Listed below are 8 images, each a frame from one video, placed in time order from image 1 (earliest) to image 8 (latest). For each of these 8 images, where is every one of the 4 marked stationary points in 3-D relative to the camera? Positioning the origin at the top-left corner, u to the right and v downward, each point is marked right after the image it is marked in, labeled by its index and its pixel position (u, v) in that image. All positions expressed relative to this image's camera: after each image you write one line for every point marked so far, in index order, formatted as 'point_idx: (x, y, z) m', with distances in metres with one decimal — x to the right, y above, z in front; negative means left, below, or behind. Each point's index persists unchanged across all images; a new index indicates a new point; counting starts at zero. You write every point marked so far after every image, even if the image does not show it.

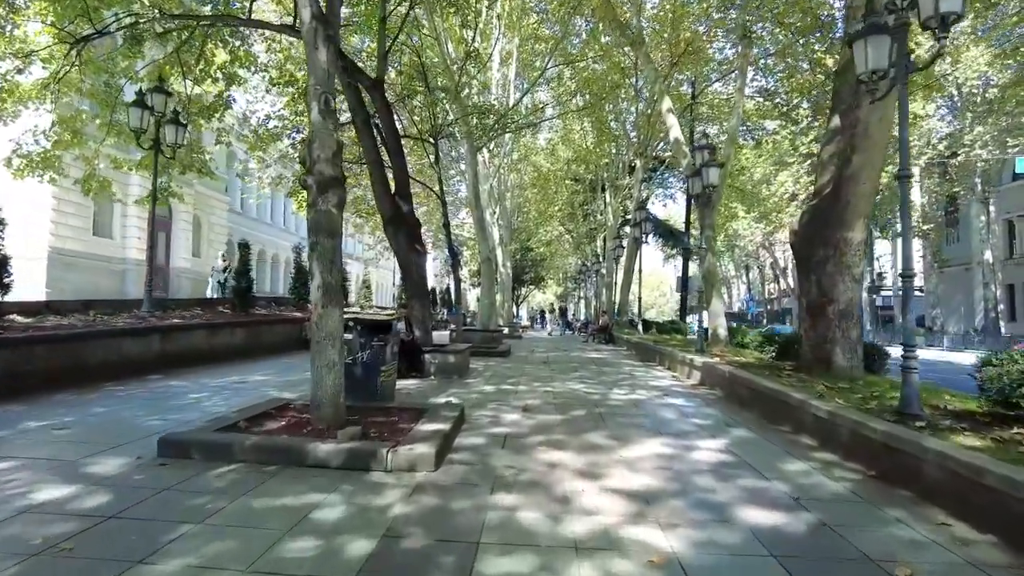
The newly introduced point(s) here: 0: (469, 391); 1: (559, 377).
0: (-0.7, -1.6, +9.9) m
1: (+0.9, -1.7, +12.1) m
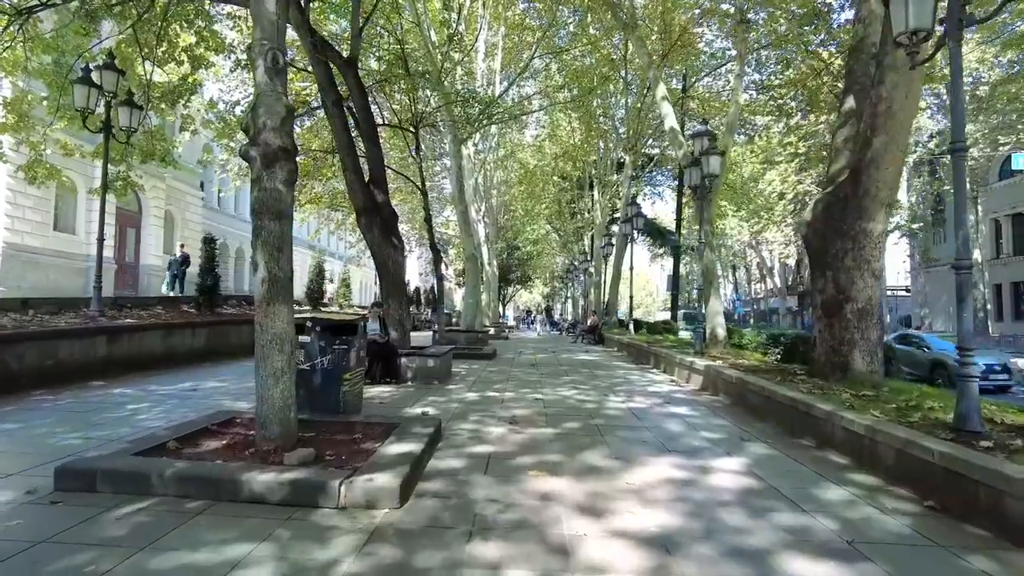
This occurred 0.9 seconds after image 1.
0: (-0.9, -1.5, +8.9) m
1: (+0.6, -1.6, +11.1) m
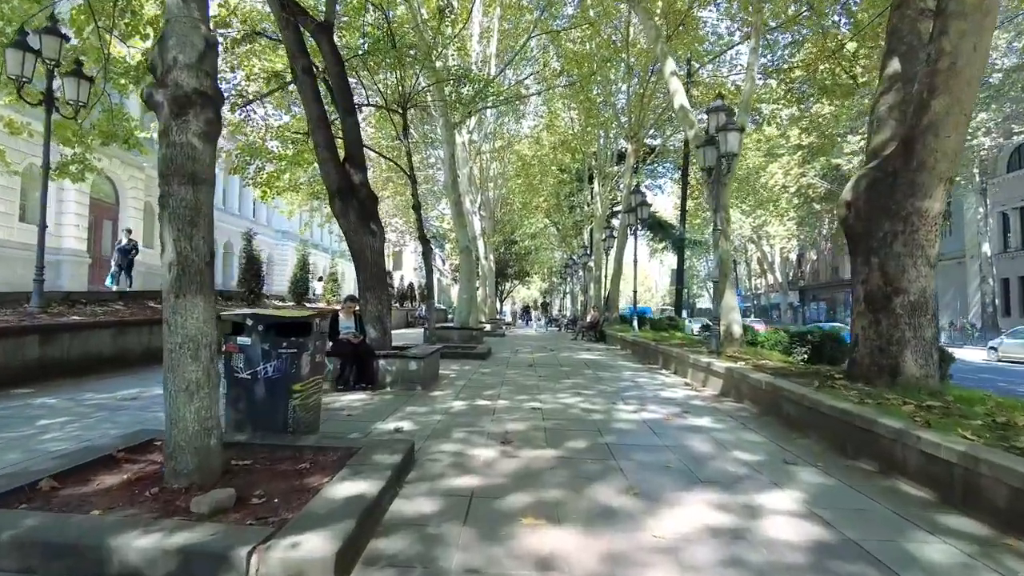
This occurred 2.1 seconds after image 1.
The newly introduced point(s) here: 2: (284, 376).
0: (-0.9, -1.4, +7.6) m
1: (+0.5, -1.5, +9.8) m
2: (-1.9, -0.7, +5.4) m
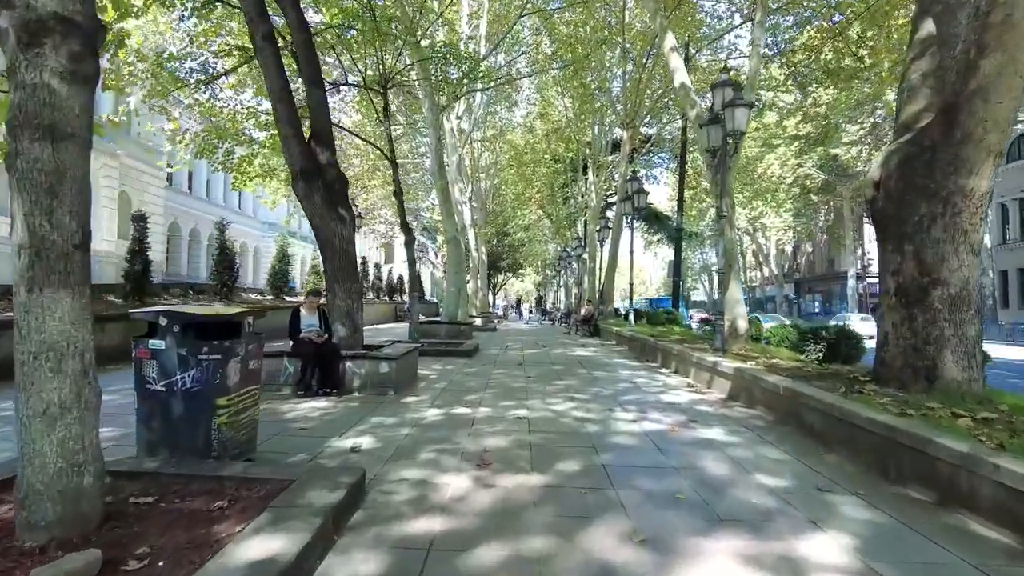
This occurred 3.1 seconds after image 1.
0: (-1.1, -1.4, +6.6) m
1: (+0.3, -1.4, +8.8) m
2: (-2.1, -0.7, +4.3) m
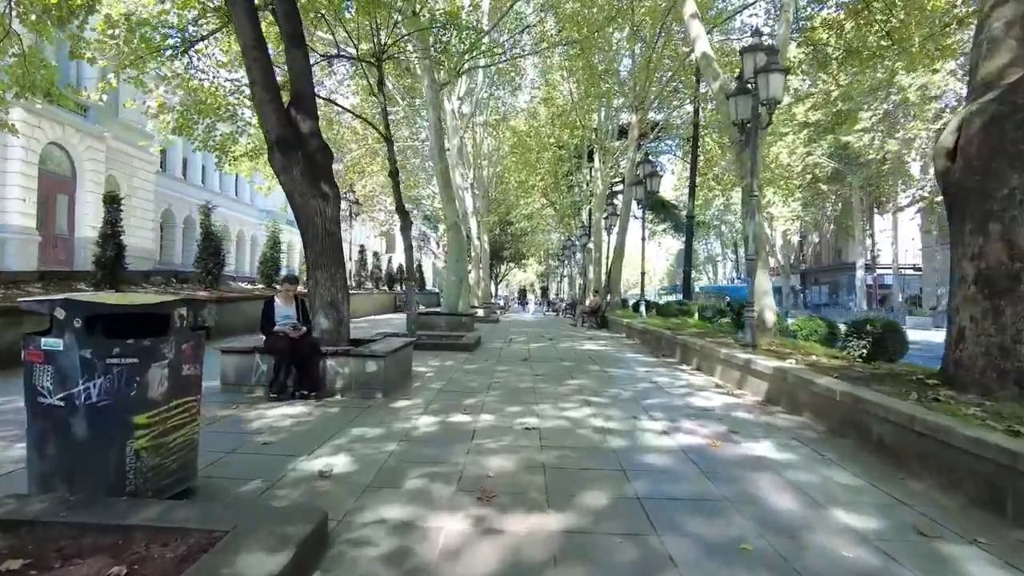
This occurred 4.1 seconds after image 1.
0: (-1.1, -1.2, +5.5) m
1: (+0.4, -1.2, +7.7) m
2: (-2.0, -0.6, +3.3) m
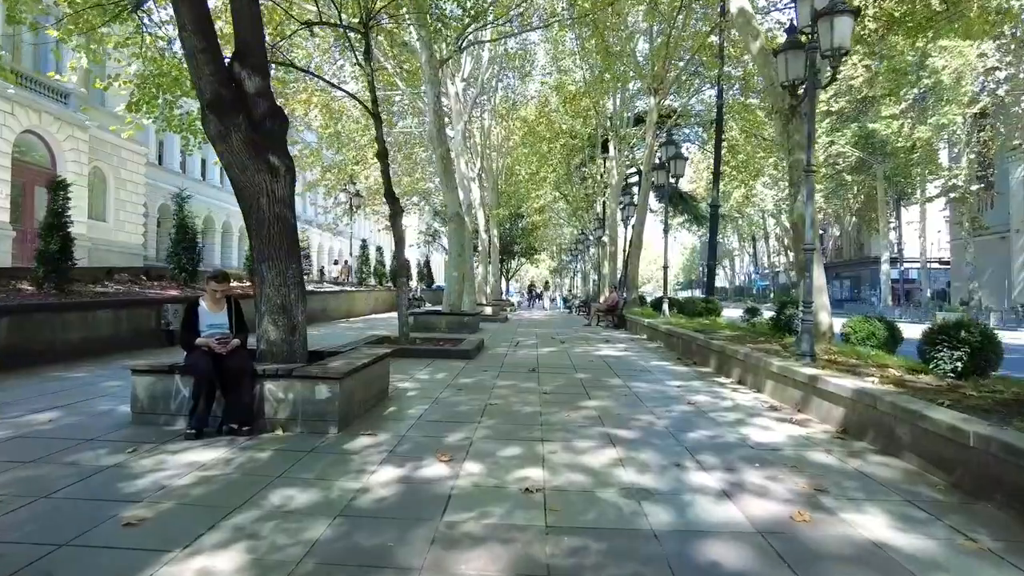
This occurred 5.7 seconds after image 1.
0: (-1.1, -1.2, +3.8) m
1: (+0.4, -1.2, +6.0) m
2: (-2.1, -0.6, +1.6) m
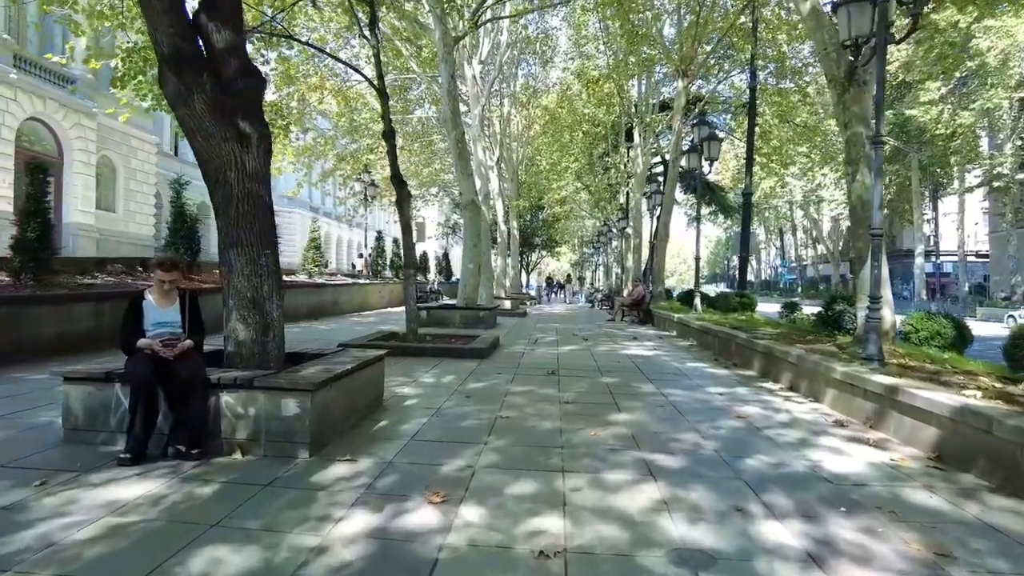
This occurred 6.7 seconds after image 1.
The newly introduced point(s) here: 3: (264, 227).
0: (-1.1, -1.2, +2.8) m
1: (+0.5, -1.1, +4.9) m
2: (-2.1, -0.6, +0.6) m
3: (-2.1, +0.5, +5.4) m
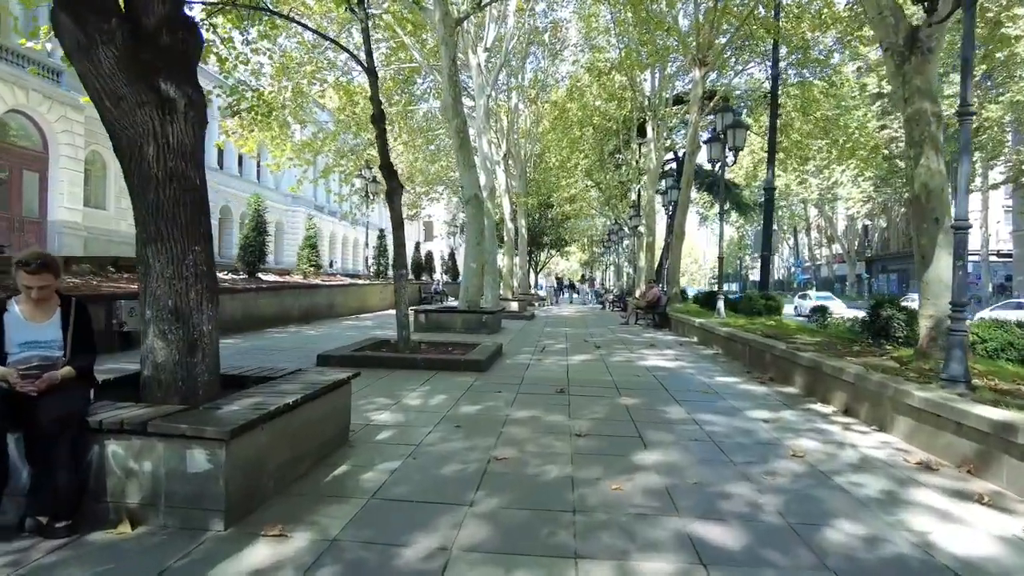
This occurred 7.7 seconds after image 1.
0: (-1.1, -1.2, +1.6) m
1: (+0.5, -1.2, +3.7) m
2: (-2.2, -0.6, -0.6) m
3: (-2.1, +0.5, +4.3) m
